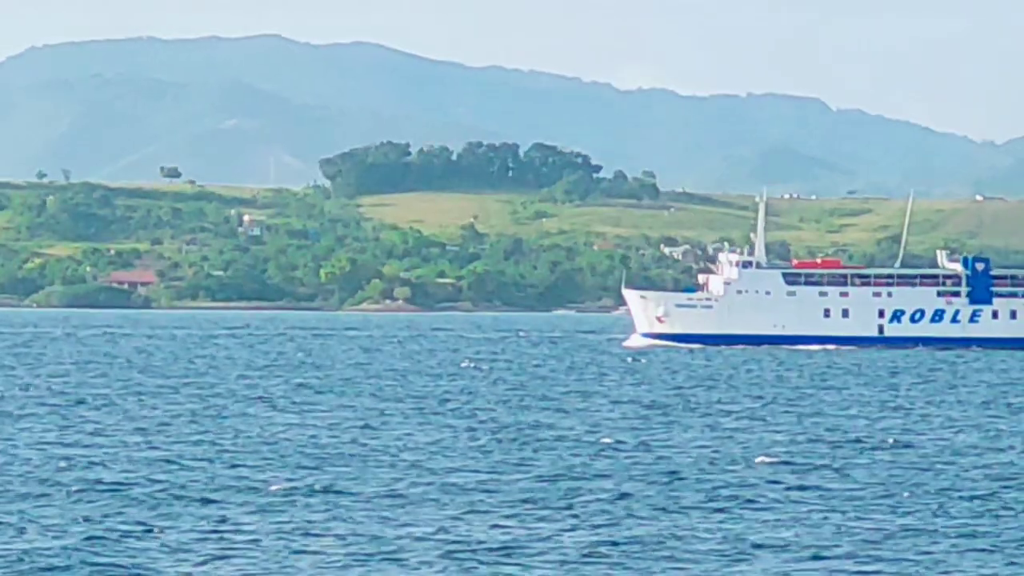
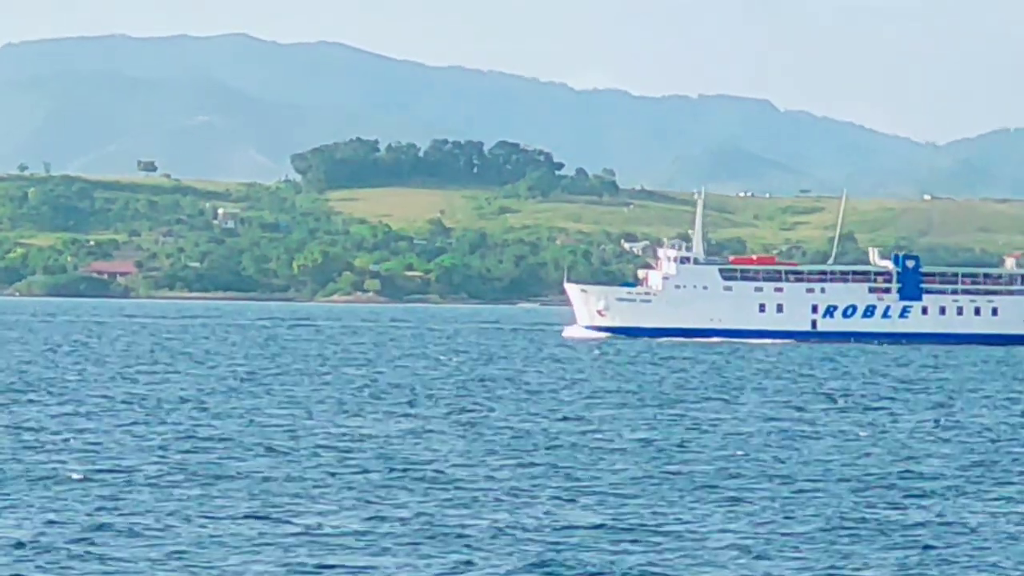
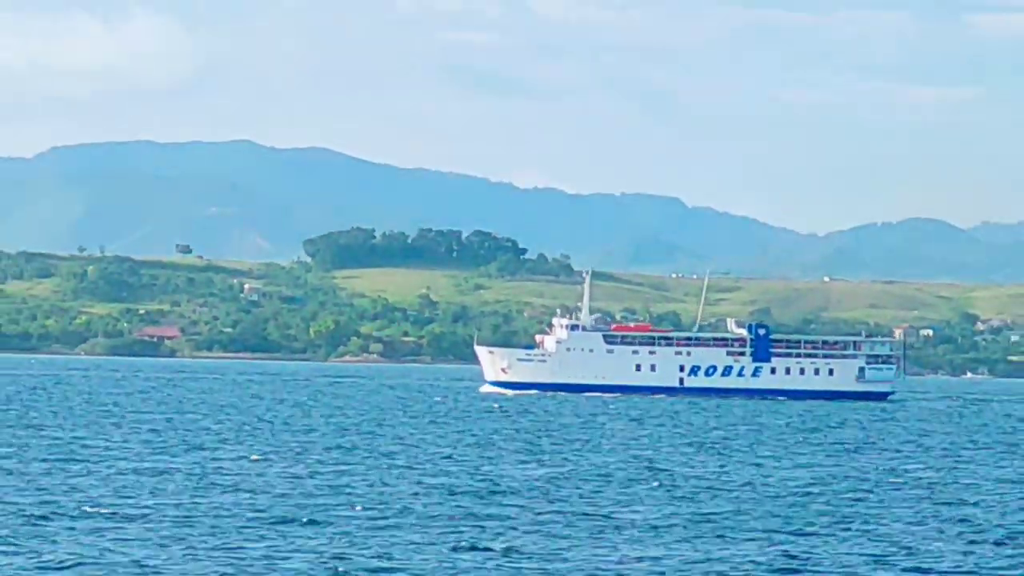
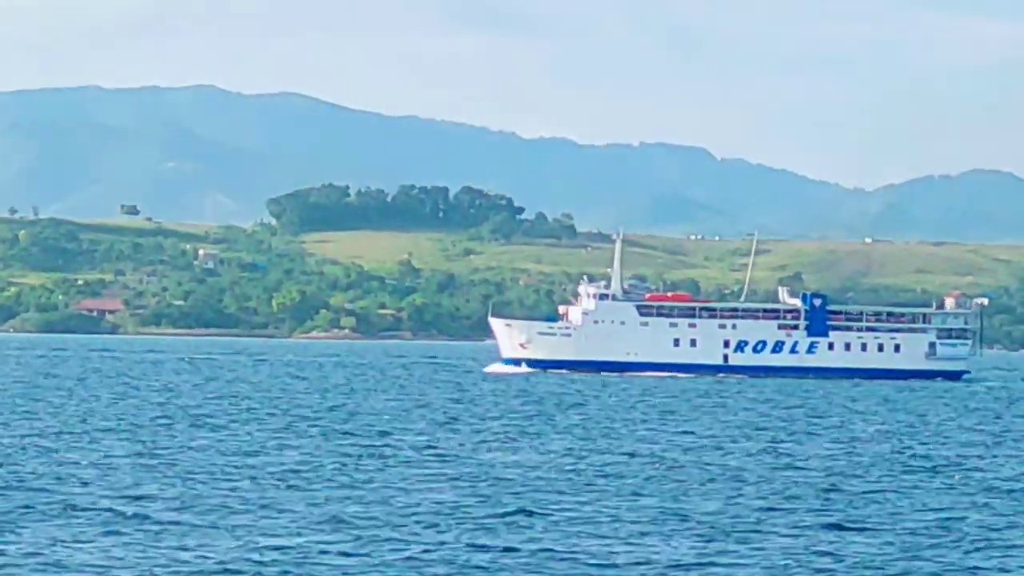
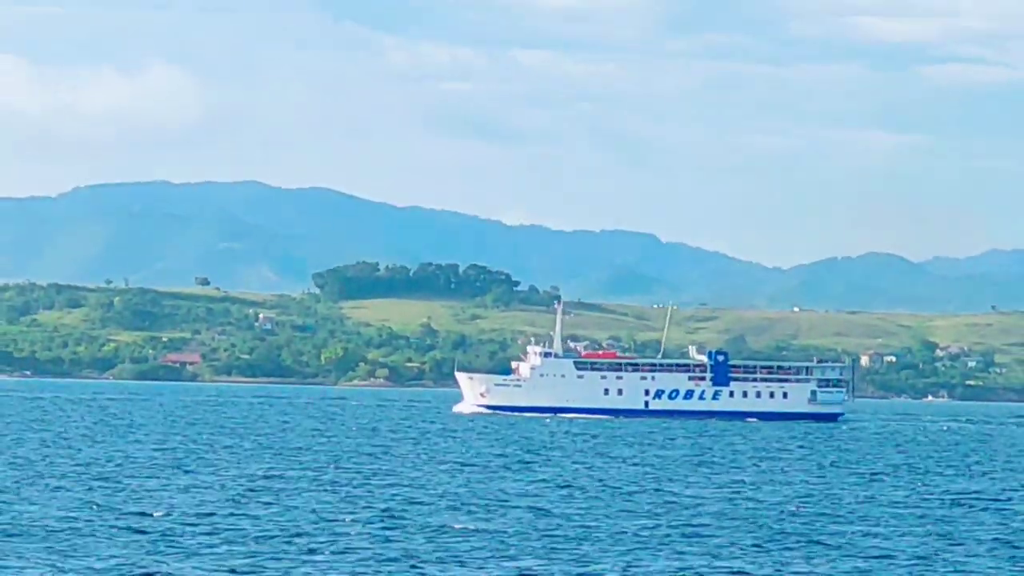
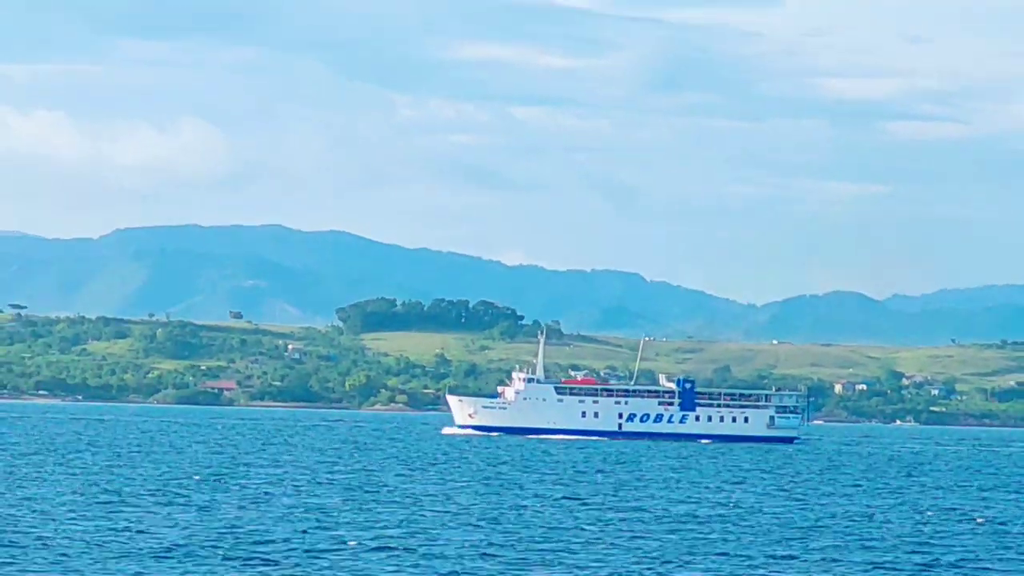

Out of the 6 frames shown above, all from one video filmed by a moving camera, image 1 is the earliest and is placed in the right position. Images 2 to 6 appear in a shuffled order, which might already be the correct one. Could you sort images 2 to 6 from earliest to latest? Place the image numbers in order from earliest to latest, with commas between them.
2, 4, 3, 5, 6
